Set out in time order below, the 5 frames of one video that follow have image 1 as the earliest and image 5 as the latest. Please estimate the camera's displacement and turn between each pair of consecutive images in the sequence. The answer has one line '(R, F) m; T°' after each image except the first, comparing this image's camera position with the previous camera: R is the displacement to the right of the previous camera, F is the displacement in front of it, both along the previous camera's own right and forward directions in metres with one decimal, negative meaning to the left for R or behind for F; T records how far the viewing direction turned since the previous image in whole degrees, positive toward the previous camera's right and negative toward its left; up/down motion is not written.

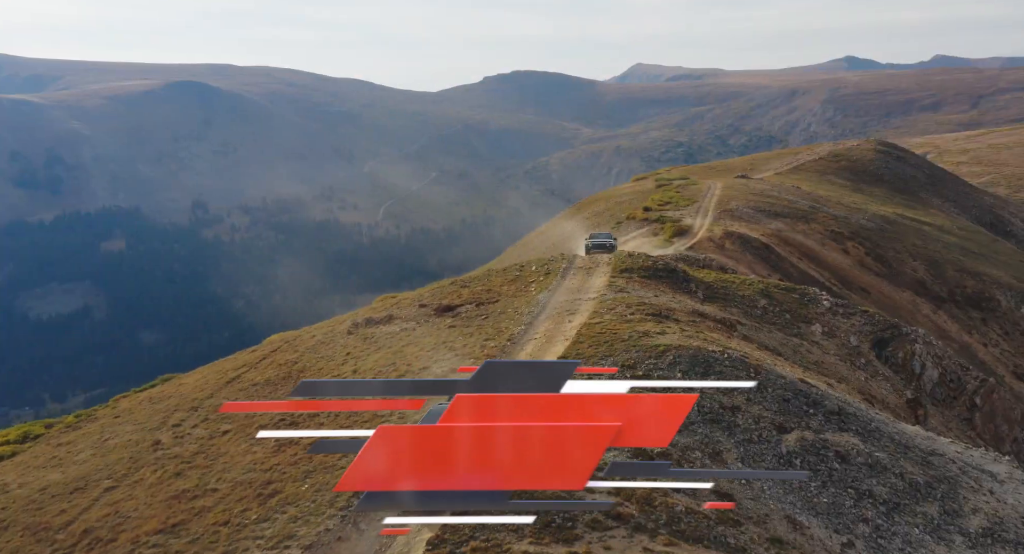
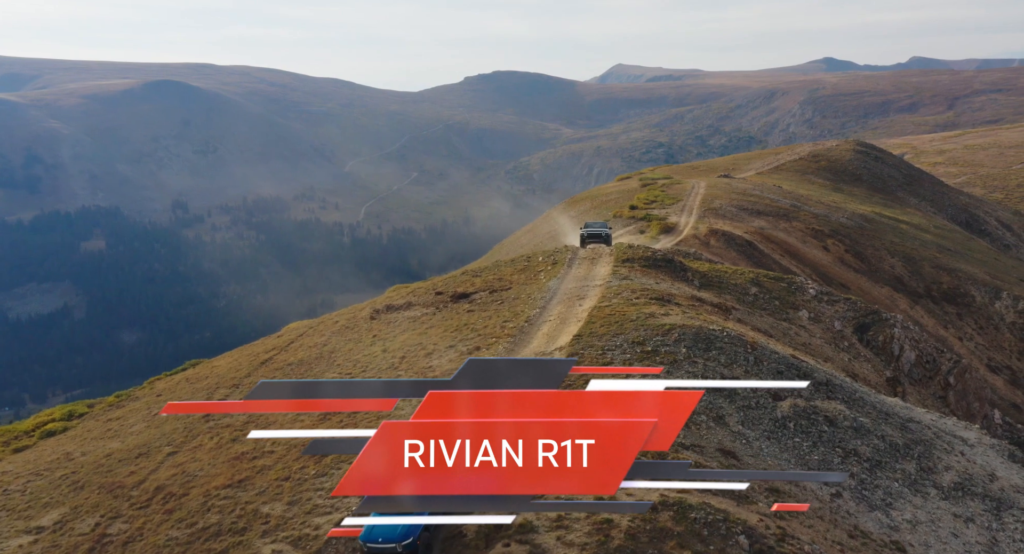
(-1.4, -3.0) m; +1°
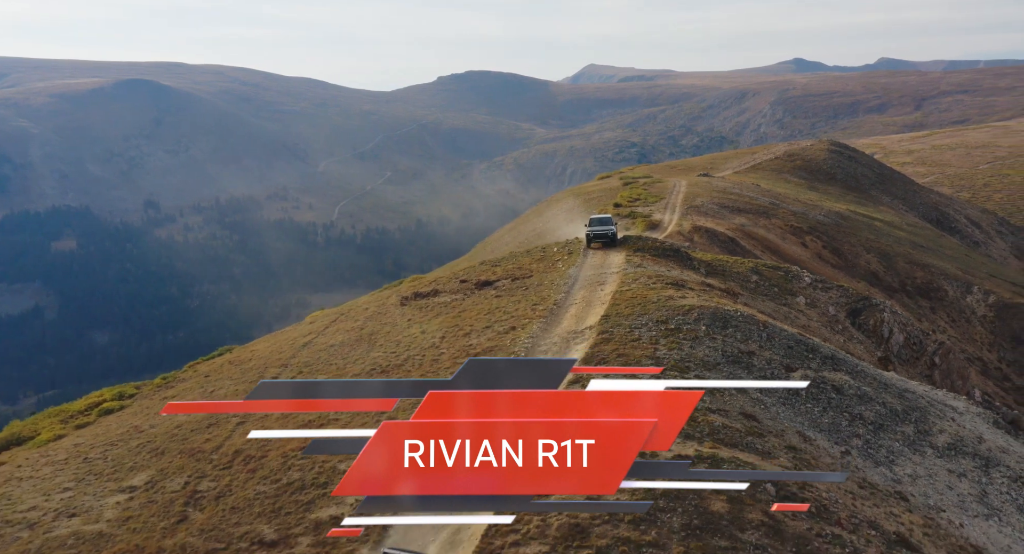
(-2.4, -3.0) m; +2°
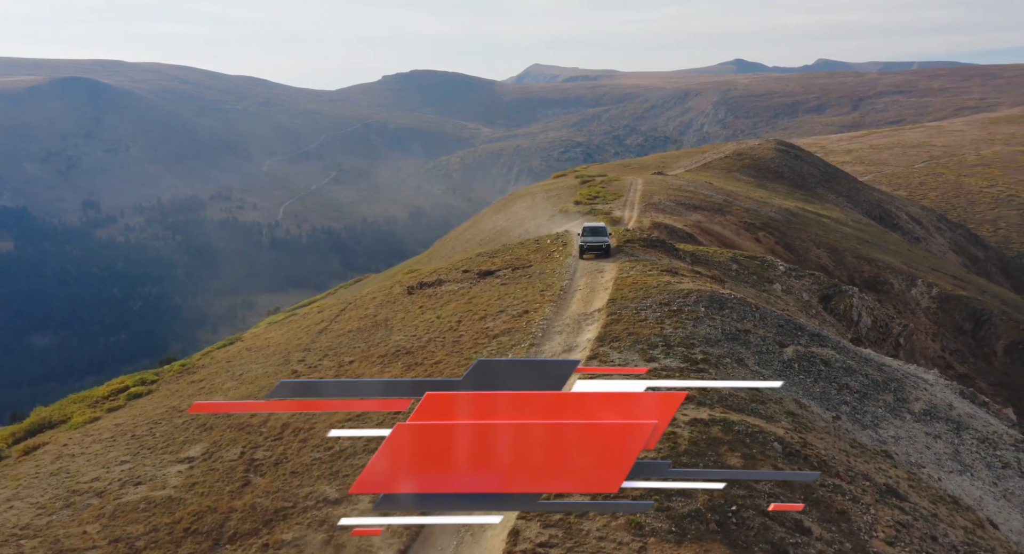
(-2.9, -2.6) m; +3°
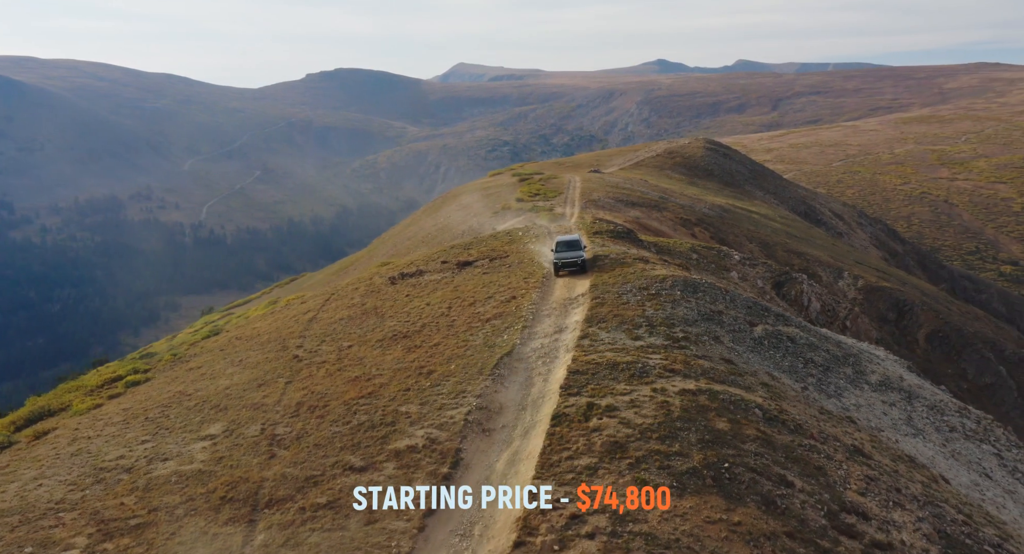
(-2.8, -2.3) m; +5°
